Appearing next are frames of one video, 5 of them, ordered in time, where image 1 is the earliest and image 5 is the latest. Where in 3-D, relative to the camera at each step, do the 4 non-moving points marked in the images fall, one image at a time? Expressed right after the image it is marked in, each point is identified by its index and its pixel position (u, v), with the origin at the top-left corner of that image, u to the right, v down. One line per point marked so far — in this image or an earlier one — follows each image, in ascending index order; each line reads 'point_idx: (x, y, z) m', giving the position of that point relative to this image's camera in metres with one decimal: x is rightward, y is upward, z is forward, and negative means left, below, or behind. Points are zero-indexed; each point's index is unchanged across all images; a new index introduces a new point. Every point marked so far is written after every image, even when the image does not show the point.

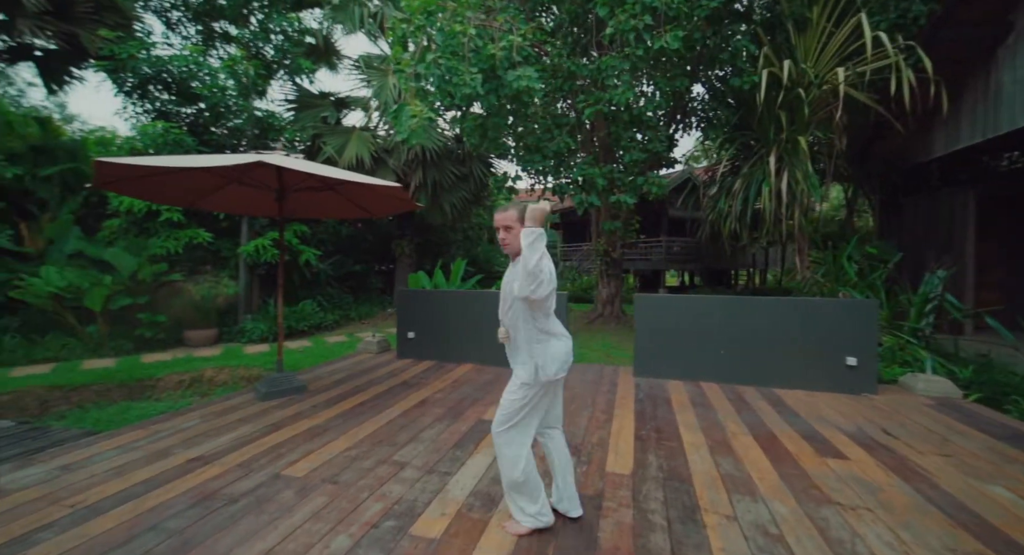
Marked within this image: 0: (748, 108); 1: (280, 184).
0: (+2.9, +2.1, +5.7) m
1: (-1.8, +0.8, +3.7) m
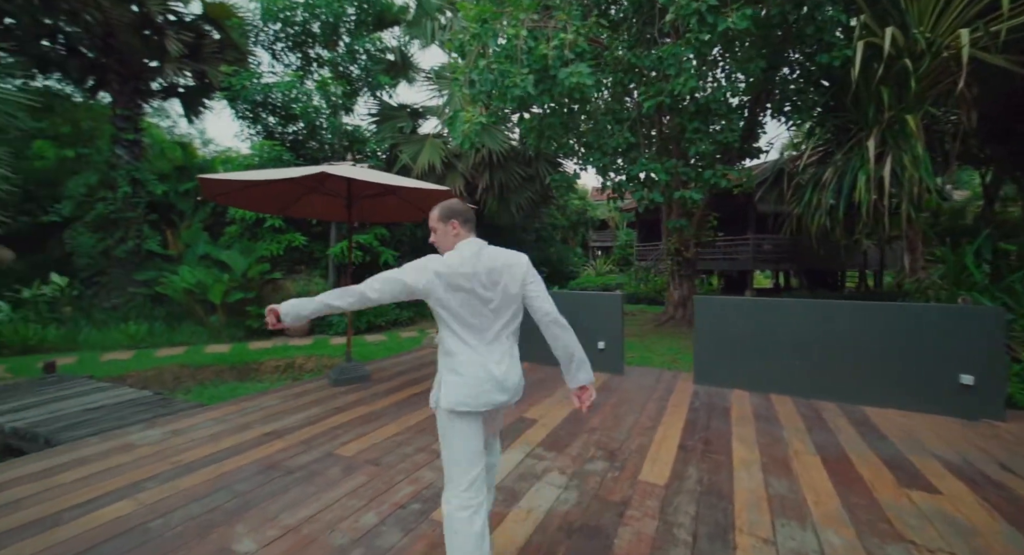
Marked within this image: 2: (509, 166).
0: (+3.6, +2.1, +5.1) m
1: (-1.4, +0.8, +4.1) m
2: (0.0, +1.6, +6.7) m
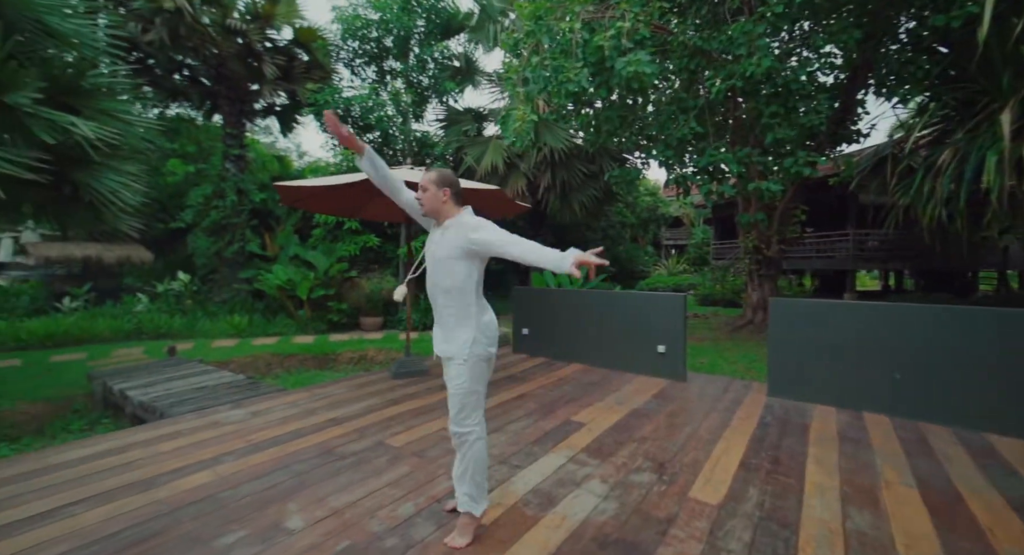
0: (+4.1, +2.1, +4.3) m
1: (-1.0, +0.8, +4.3) m
2: (+0.9, +1.6, +6.6) m
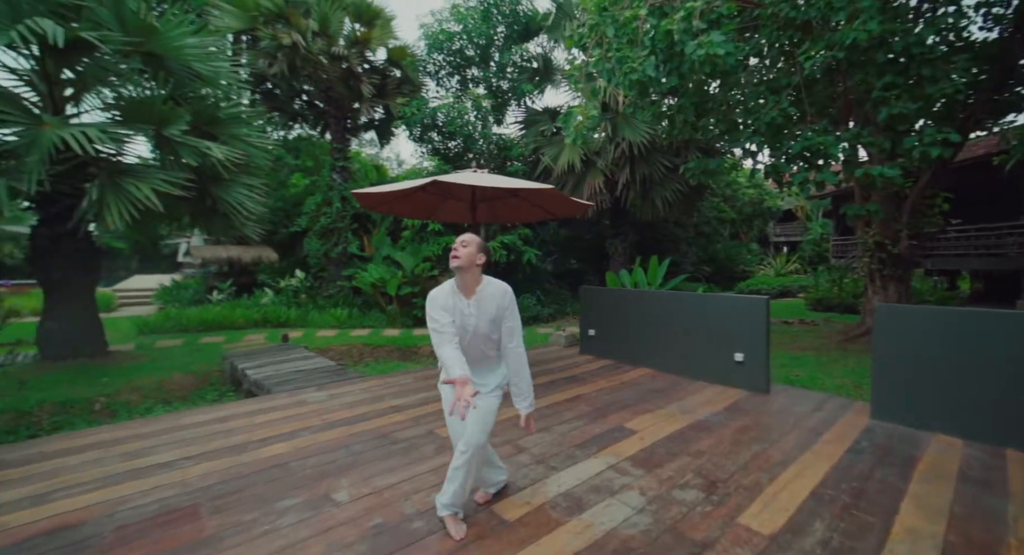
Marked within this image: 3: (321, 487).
0: (+4.5, +2.0, +3.2) m
1: (-0.4, +0.8, +4.4) m
2: (+2.0, +1.6, +6.2) m
3: (-1.1, -1.2, +2.8) m
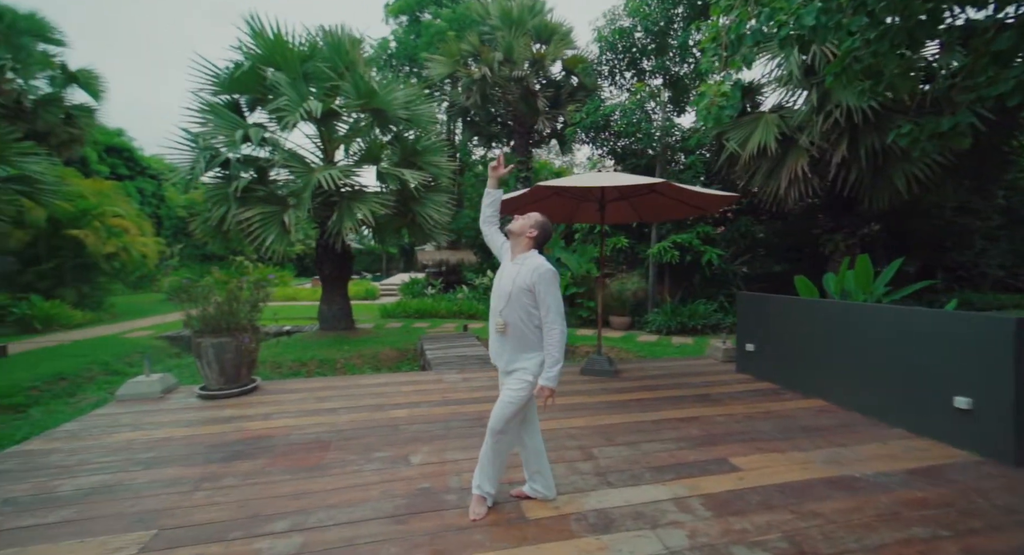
0: (+4.3, +2.0, +0.6) m
1: (+0.8, +0.8, +4.3) m
2: (+3.8, +1.5, +4.5) m
3: (-0.7, -1.2, +3.3) m
